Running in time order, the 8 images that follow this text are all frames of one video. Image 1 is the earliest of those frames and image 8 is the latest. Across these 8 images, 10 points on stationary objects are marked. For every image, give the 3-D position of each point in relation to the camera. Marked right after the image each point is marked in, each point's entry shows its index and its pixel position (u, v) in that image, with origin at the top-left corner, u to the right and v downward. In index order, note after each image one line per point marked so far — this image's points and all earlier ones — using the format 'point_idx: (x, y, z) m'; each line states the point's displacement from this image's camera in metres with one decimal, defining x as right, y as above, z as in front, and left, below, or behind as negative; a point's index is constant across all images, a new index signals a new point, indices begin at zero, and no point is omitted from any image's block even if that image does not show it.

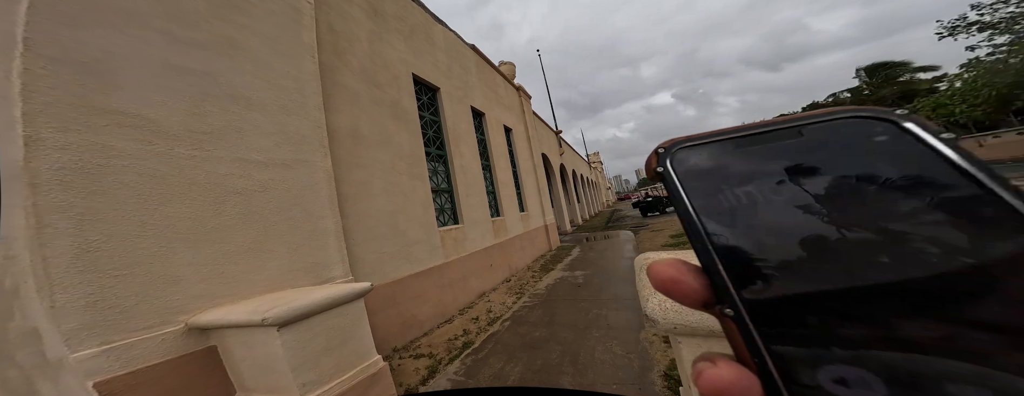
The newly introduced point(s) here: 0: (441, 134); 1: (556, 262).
0: (-1.4, +1.3, +5.4) m
1: (+1.1, -1.8, +7.4) m
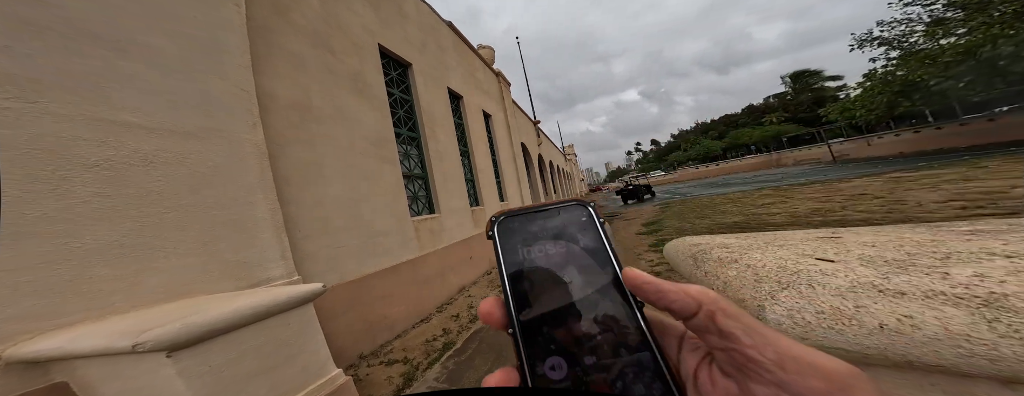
0: (-1.8, +1.5, +5.0) m
1: (+0.6, -1.5, +7.3) m
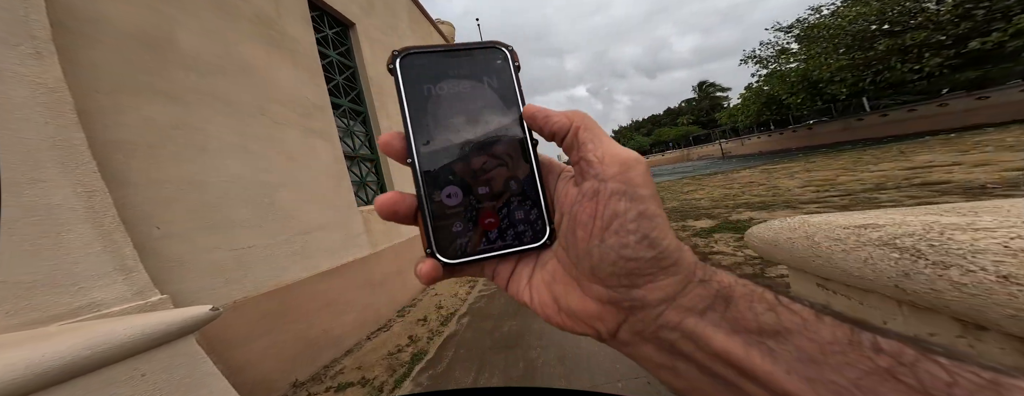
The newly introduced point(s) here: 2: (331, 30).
0: (-2.4, +1.7, +4.3) m
1: (-0.1, -1.1, +7.0) m
2: (-2.6, +2.4, +4.1) m
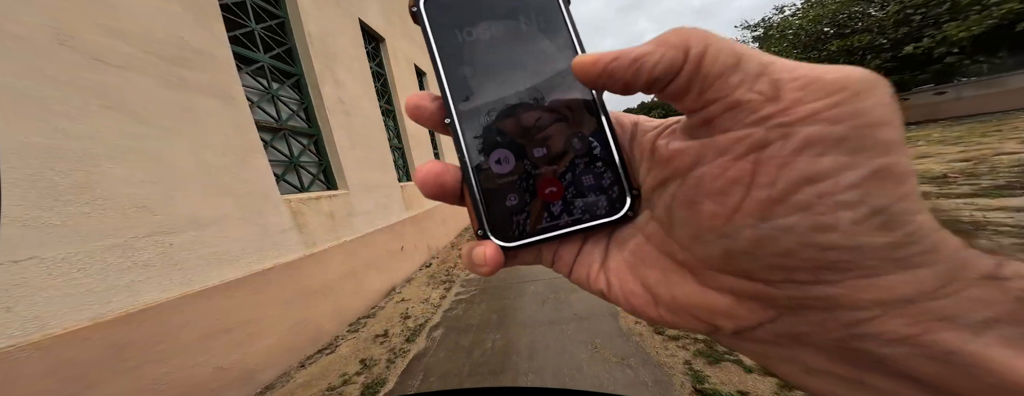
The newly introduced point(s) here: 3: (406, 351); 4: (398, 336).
0: (-2.6, +1.8, +3.7) m
1: (-0.6, -0.9, +6.6) m
2: (-2.9, +2.5, +3.4) m
3: (-0.7, -1.1, +2.0) m
4: (-0.9, -1.1, +2.2) m
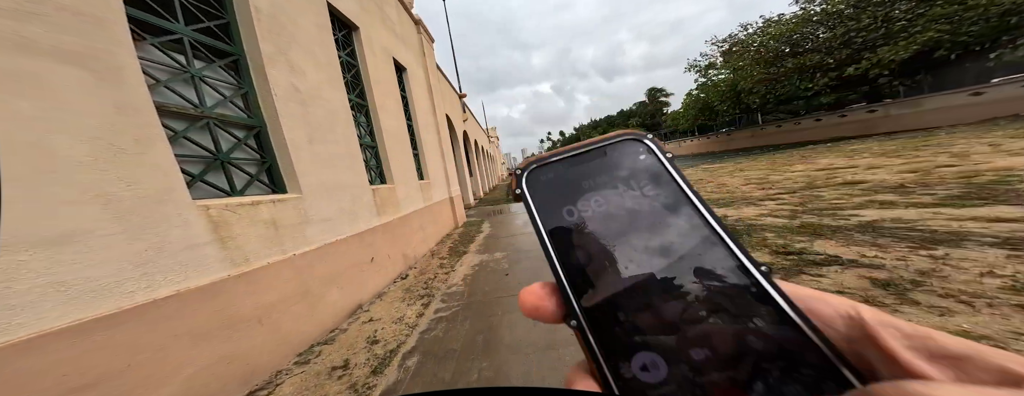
0: (-2.8, +1.7, +3.2) m
1: (-1.0, -1.0, +6.3) m
2: (-3.0, +2.4, +3.0) m
3: (-0.8, -1.1, +1.6) m
4: (-1.0, -1.1, +1.9) m
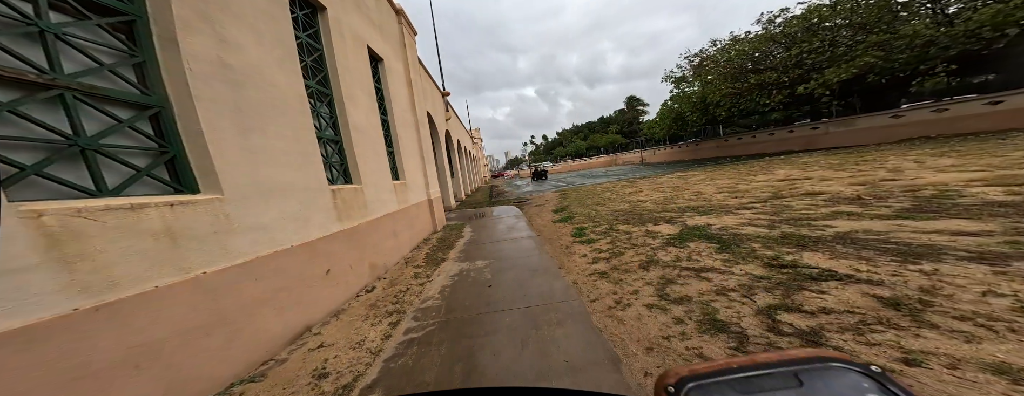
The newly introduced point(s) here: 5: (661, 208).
0: (-3.0, +1.8, +2.7) m
1: (-1.6, -1.0, +5.9) m
2: (-3.1, +2.4, +2.5) m
3: (-0.9, -1.1, +1.3) m
4: (-1.1, -1.1, +1.5) m
5: (+2.9, -0.3, +5.5) m
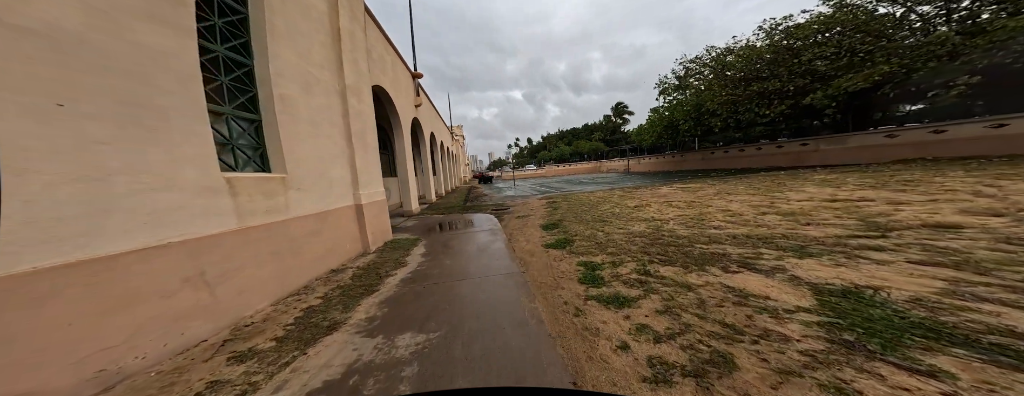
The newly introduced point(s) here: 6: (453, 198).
0: (-3.0, +1.8, +0.5) m
1: (-2.0, -1.1, +3.7) m
2: (-3.1, +2.5, +0.2) m
3: (-0.9, -1.2, -0.8) m
4: (-1.1, -1.2, -0.6) m
5: (+2.4, -0.5, +3.7) m
6: (-4.7, -0.1, +18.7) m
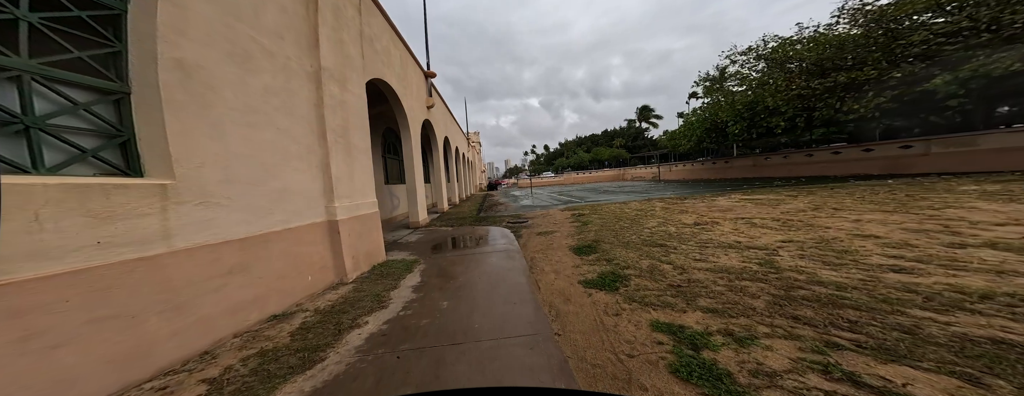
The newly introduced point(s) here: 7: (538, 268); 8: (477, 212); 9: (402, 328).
0: (-2.9, +1.8, -0.8) m
1: (-1.8, -1.2, +2.3) m
2: (-3.0, +2.5, -1.1) m
3: (-0.9, -1.1, -2.3) m
4: (-1.1, -1.1, -2.1) m
5: (+2.7, -0.7, +2.1) m
6: (-3.6, -0.6, +17.5) m
7: (+0.5, -1.1, +5.0) m
8: (-1.9, -0.8, +14.7) m
9: (-1.2, -1.2, +2.8) m
